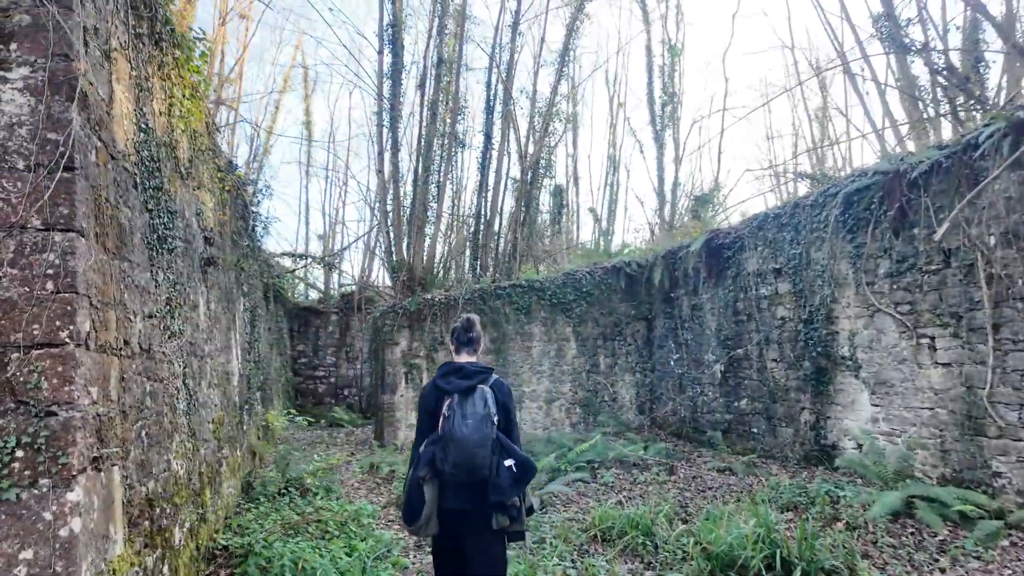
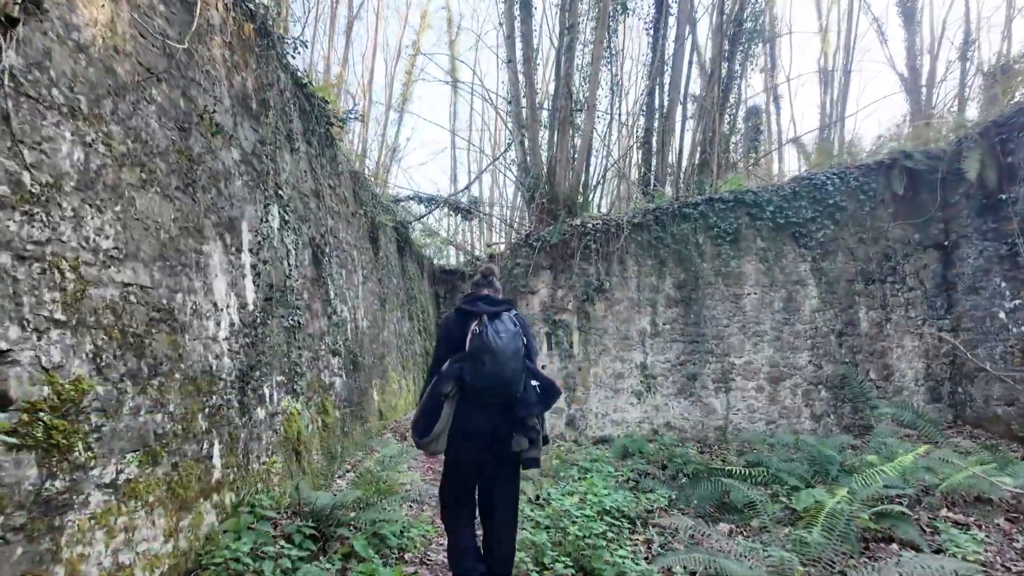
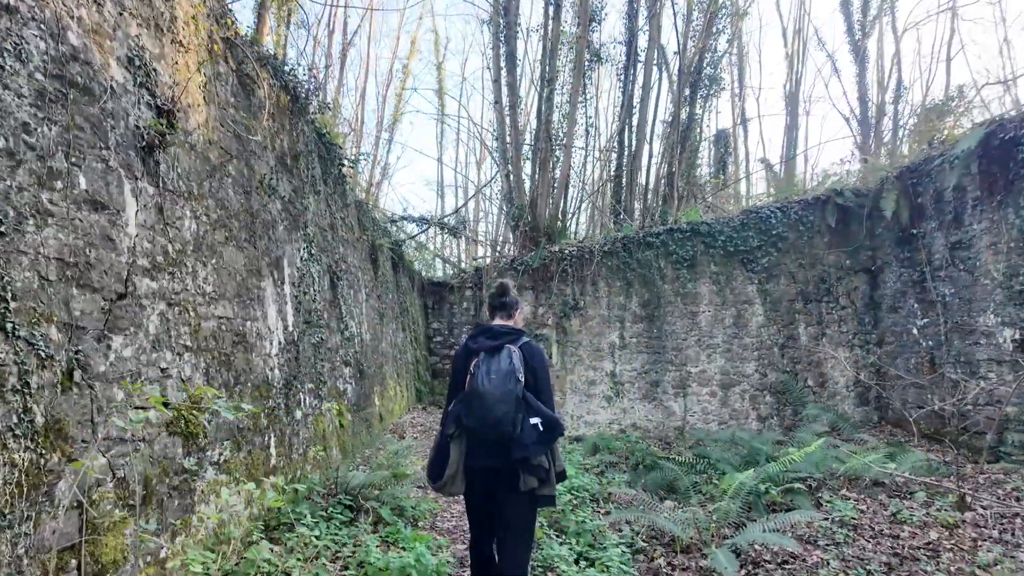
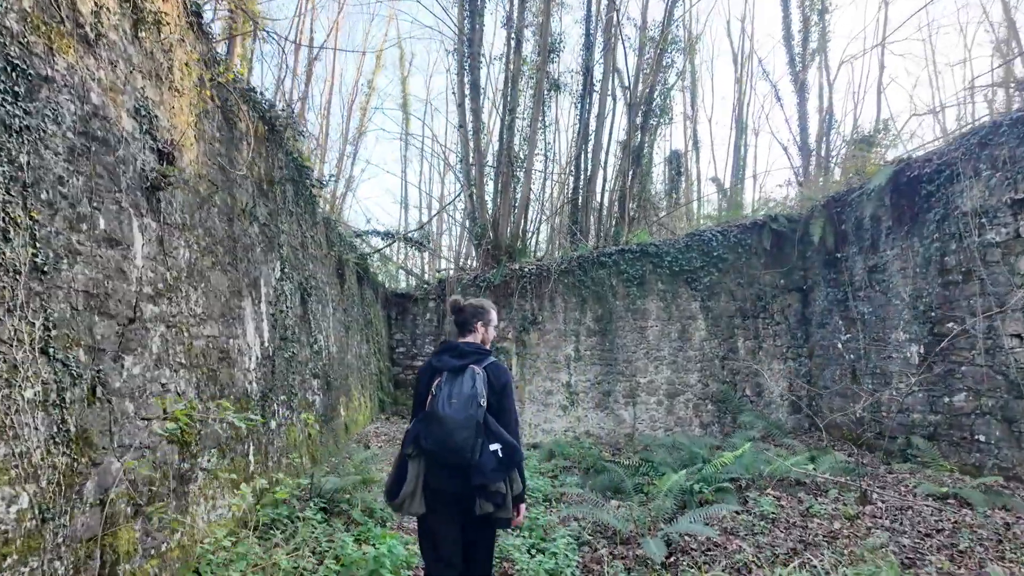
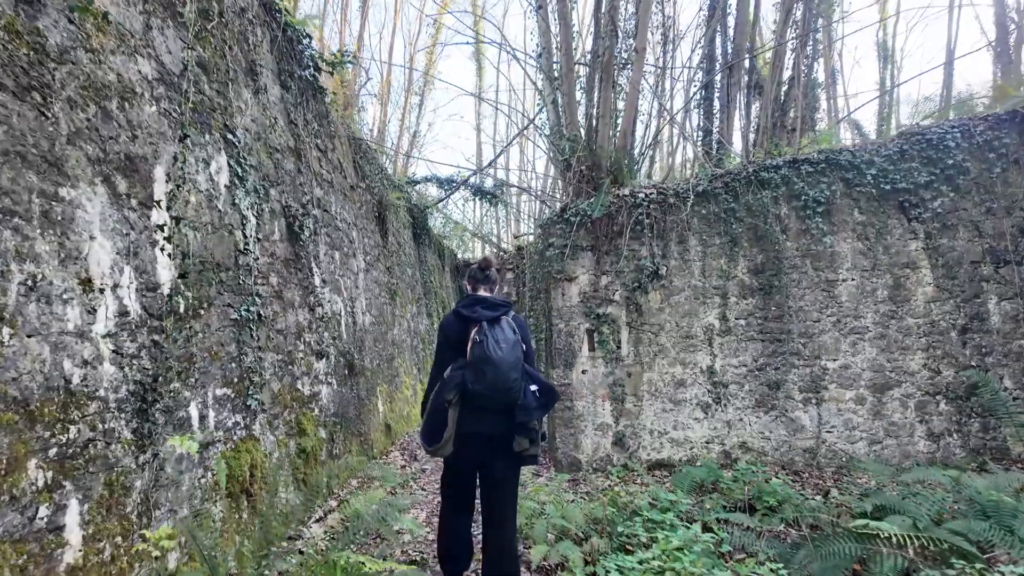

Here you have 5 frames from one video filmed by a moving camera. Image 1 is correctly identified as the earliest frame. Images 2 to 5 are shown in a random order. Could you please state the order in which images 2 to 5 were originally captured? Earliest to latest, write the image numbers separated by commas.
4, 3, 2, 5
